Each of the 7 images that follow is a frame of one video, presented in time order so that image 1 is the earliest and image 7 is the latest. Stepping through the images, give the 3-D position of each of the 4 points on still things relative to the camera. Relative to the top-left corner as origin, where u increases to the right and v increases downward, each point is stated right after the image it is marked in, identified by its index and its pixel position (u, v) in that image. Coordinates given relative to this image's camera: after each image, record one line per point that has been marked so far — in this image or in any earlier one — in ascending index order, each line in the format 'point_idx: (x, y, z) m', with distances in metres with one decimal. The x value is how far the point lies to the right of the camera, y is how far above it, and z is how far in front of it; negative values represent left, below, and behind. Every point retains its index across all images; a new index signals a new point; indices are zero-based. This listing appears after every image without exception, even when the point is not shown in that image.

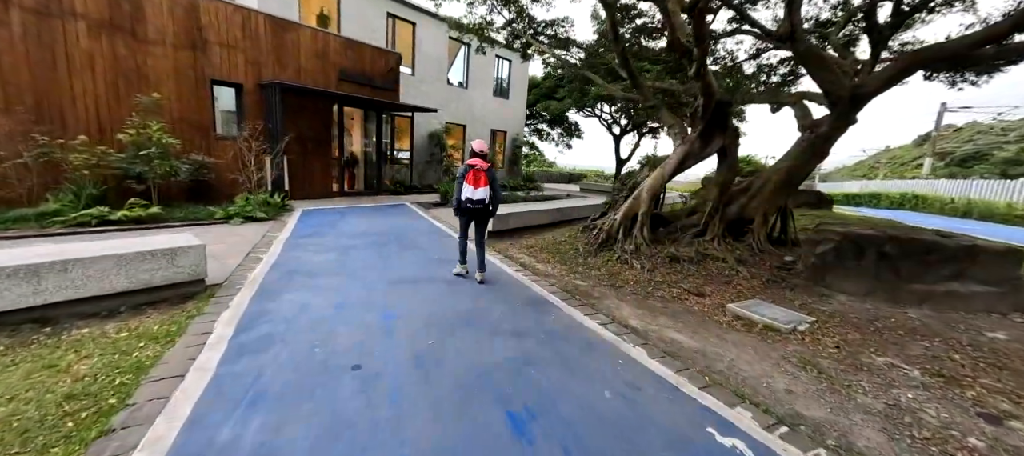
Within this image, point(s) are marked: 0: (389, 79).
0: (-3.4, +4.1, +9.7) m
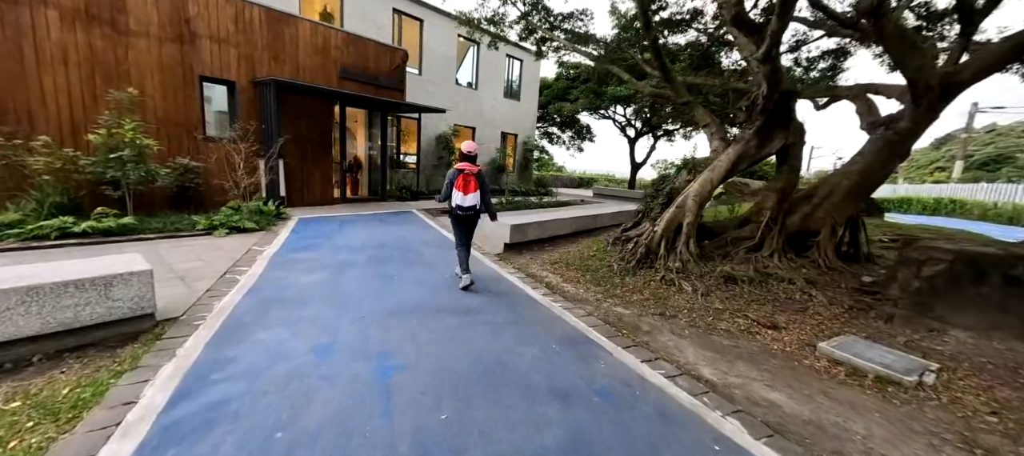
0: (-3.0, +3.9, +9.0) m
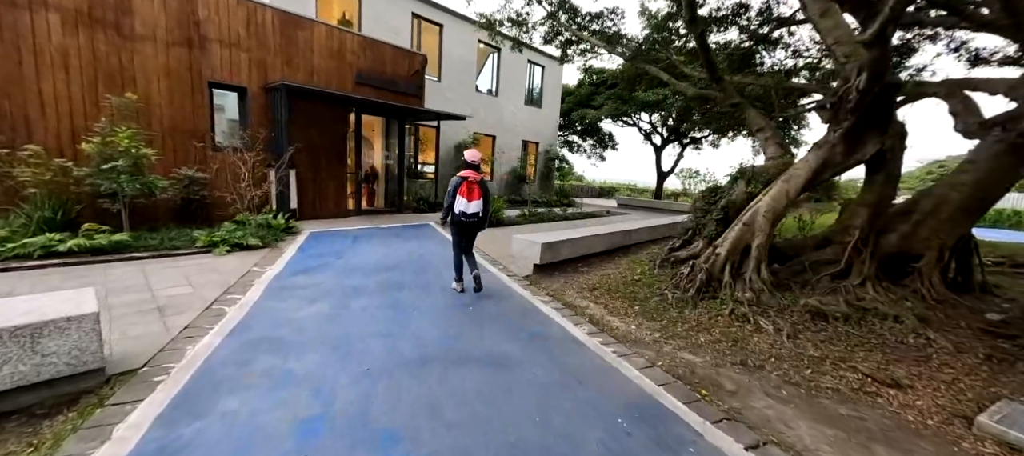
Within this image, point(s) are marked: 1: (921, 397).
0: (-2.4, +3.5, +8.6) m
1: (+2.9, -1.2, +2.5) m
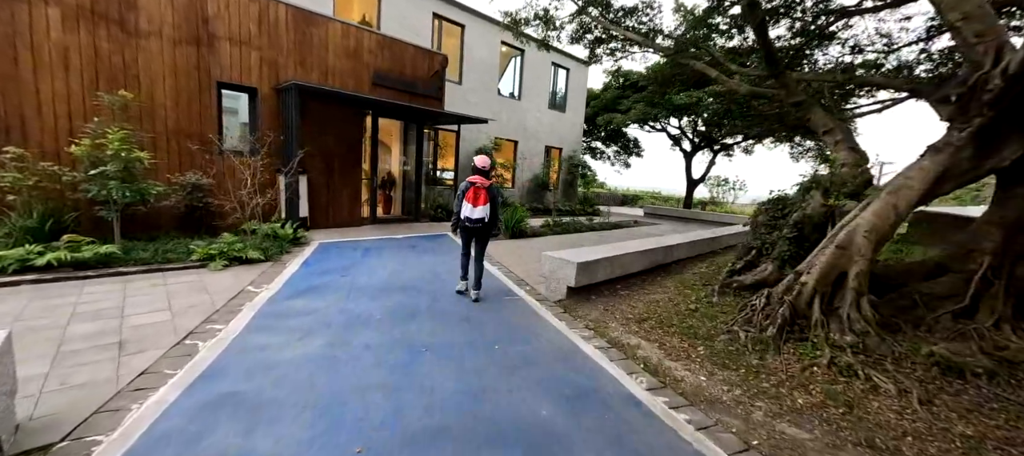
0: (-1.8, +3.3, +8.1) m
1: (+3.2, -1.4, +1.7) m
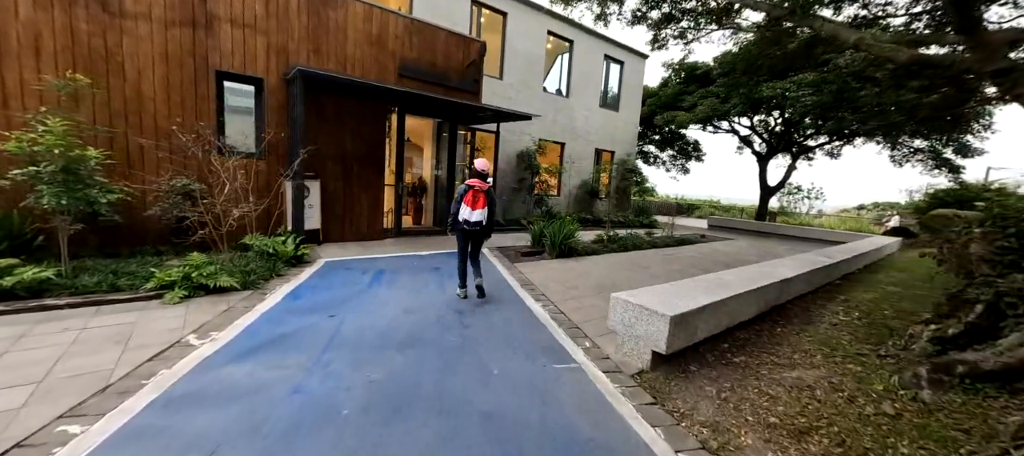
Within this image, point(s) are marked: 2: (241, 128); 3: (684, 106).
0: (-0.9, +3.0, +7.0) m
1: (+3.3, -1.6, 0.0) m
2: (-3.9, +1.4, +5.1) m
3: (+6.7, +4.8, +13.8) m
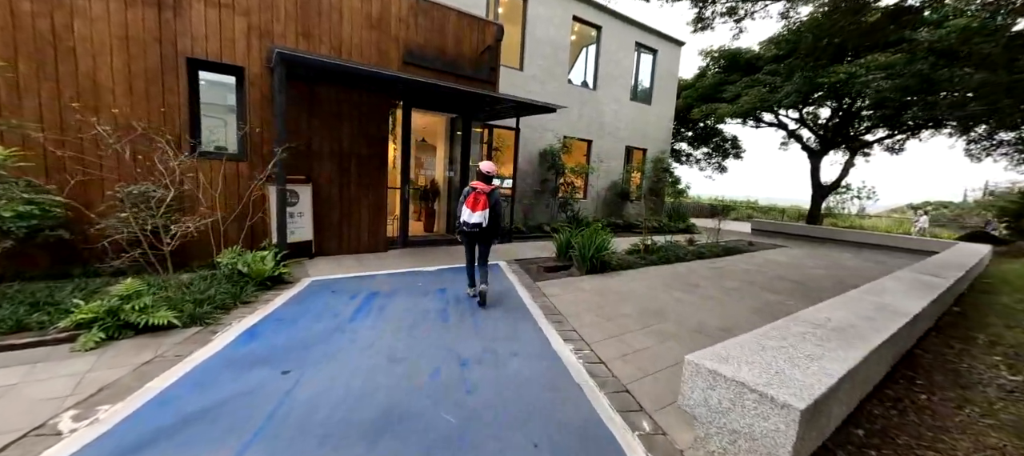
0: (-0.5, +2.9, +6.2) m
1: (+3.2, -1.8, -1.2) m
2: (-3.6, +1.3, +4.4) m
3: (+7.5, +4.6, +12.4) m
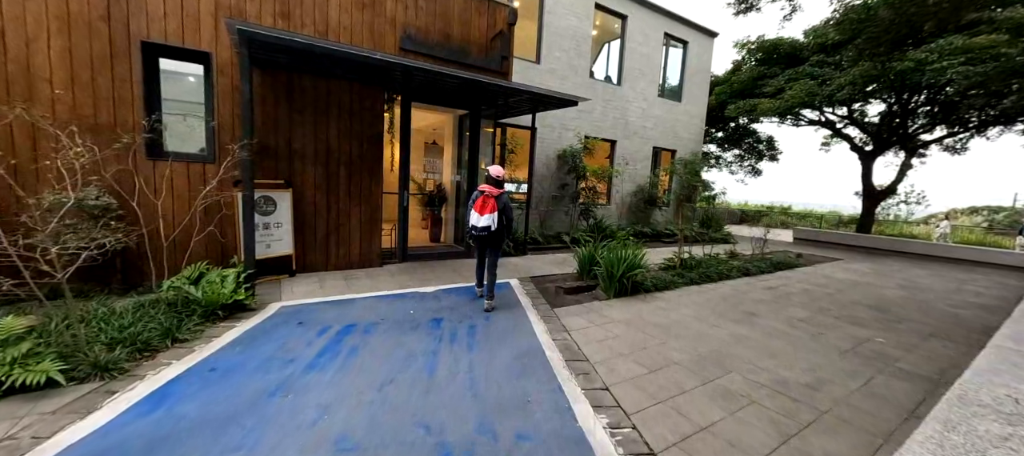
0: (-0.3, +2.7, +5.4) m
1: (+3.0, -1.8, -2.2) m
2: (-3.5, +1.1, +3.8) m
3: (+8.0, +4.3, +11.3) m
